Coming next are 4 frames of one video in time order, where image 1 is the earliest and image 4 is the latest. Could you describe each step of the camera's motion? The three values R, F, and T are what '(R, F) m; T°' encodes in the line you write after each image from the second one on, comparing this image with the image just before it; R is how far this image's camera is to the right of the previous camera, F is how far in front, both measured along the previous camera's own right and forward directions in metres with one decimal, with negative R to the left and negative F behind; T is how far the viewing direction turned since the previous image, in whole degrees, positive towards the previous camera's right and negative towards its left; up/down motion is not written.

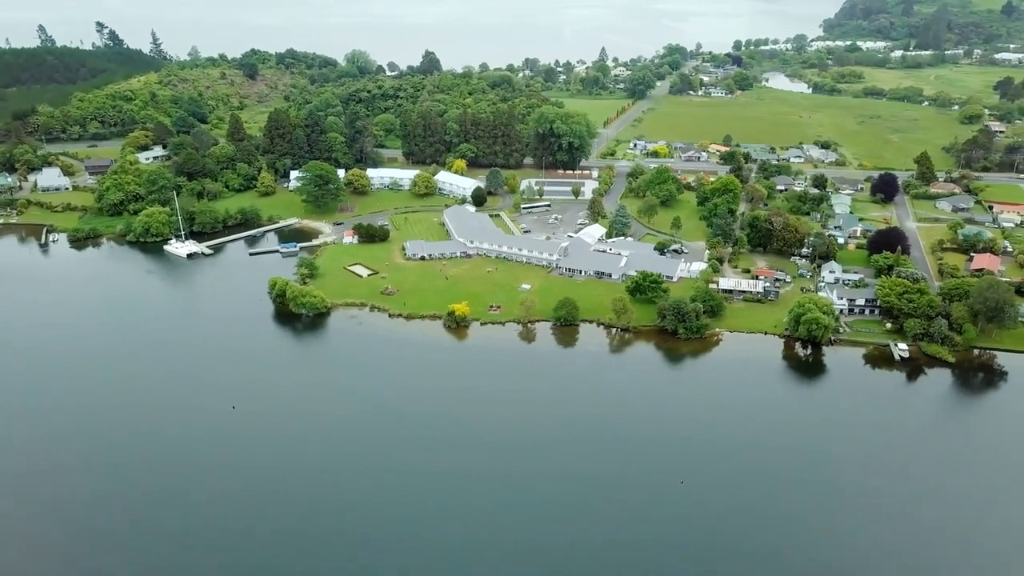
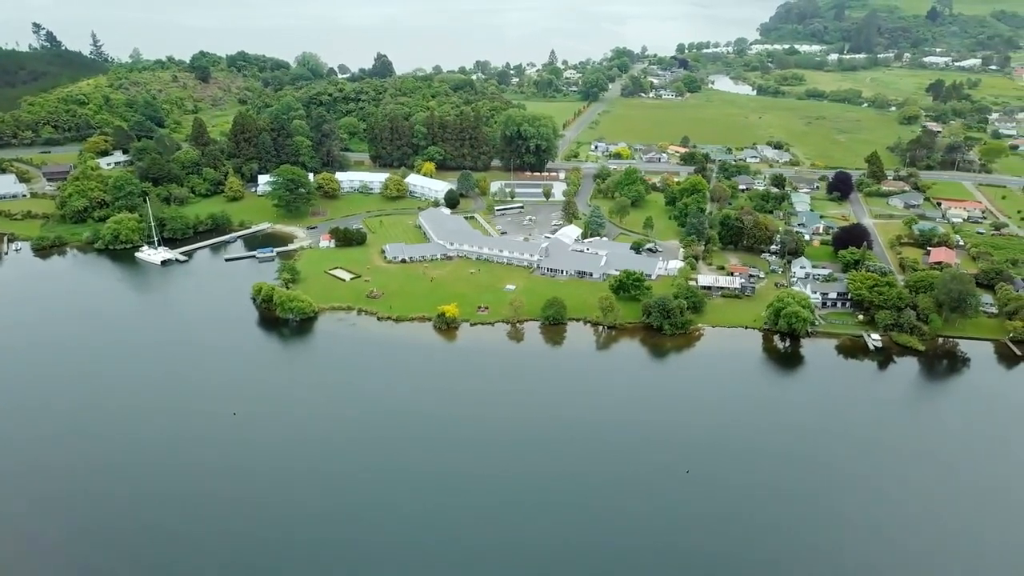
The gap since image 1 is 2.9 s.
(-1.3, -0.3) m; +4°
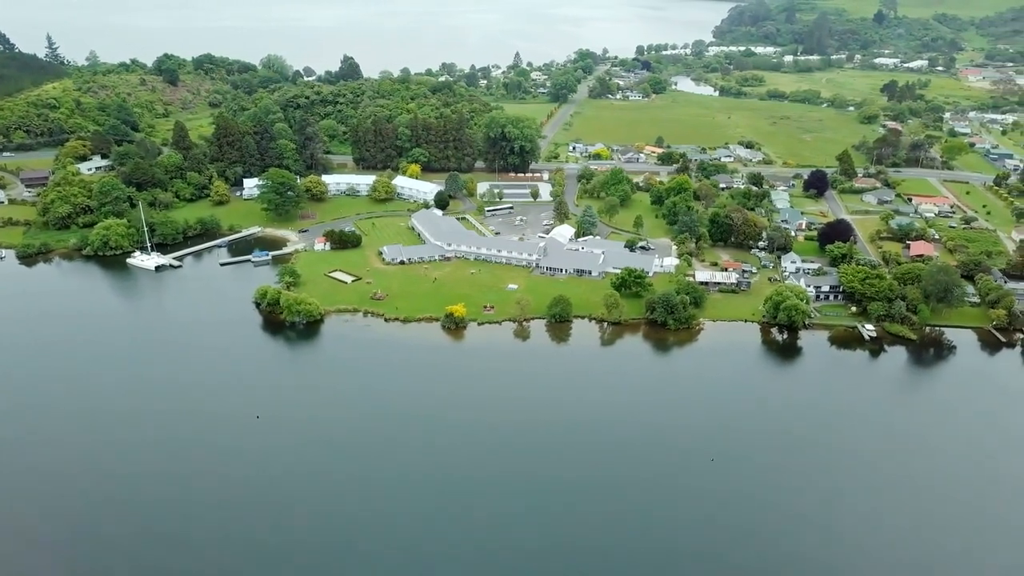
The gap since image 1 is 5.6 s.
(-1.5, -0.3) m; +3°
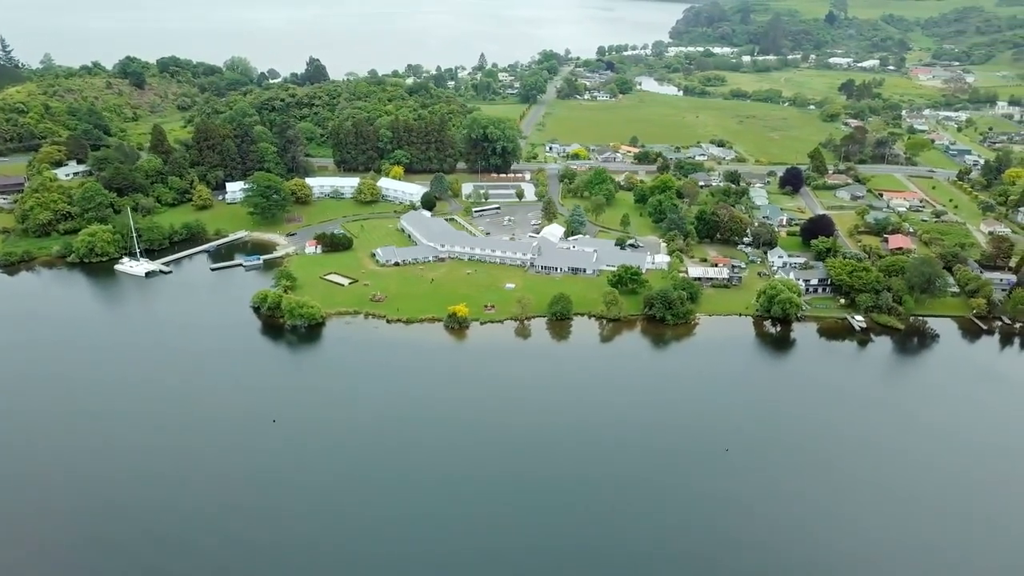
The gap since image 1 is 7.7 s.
(-1.2, -0.2) m; +3°
